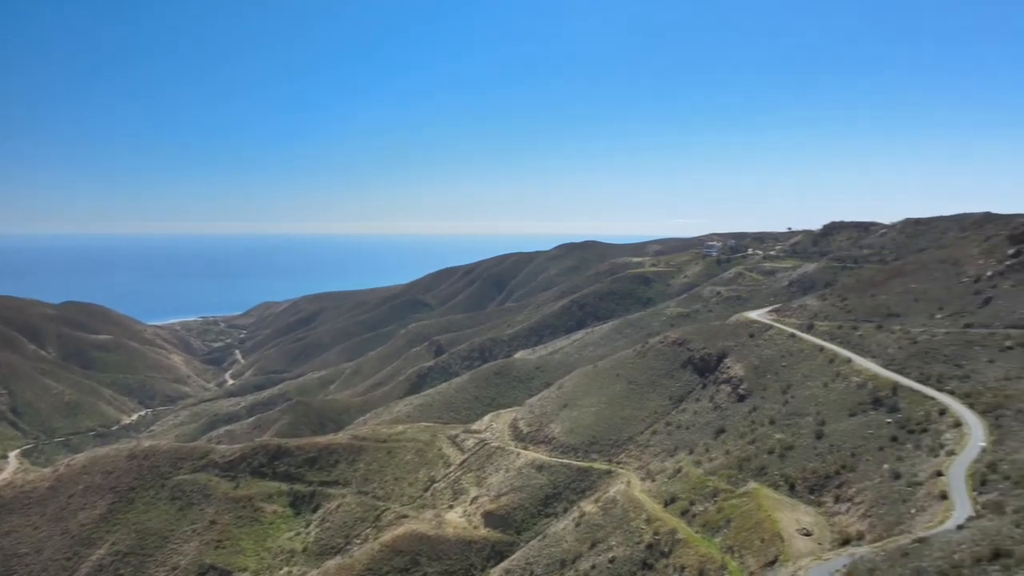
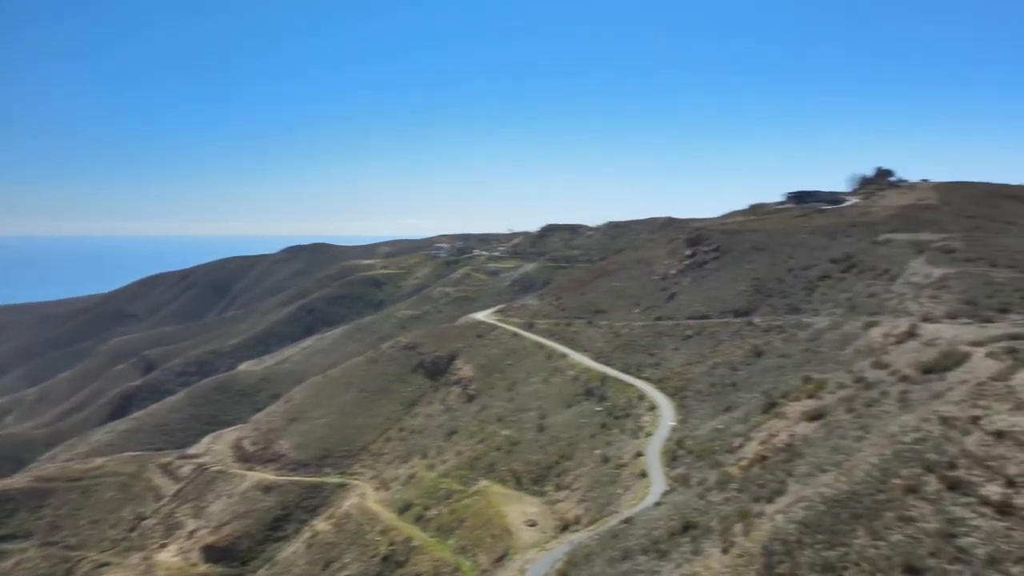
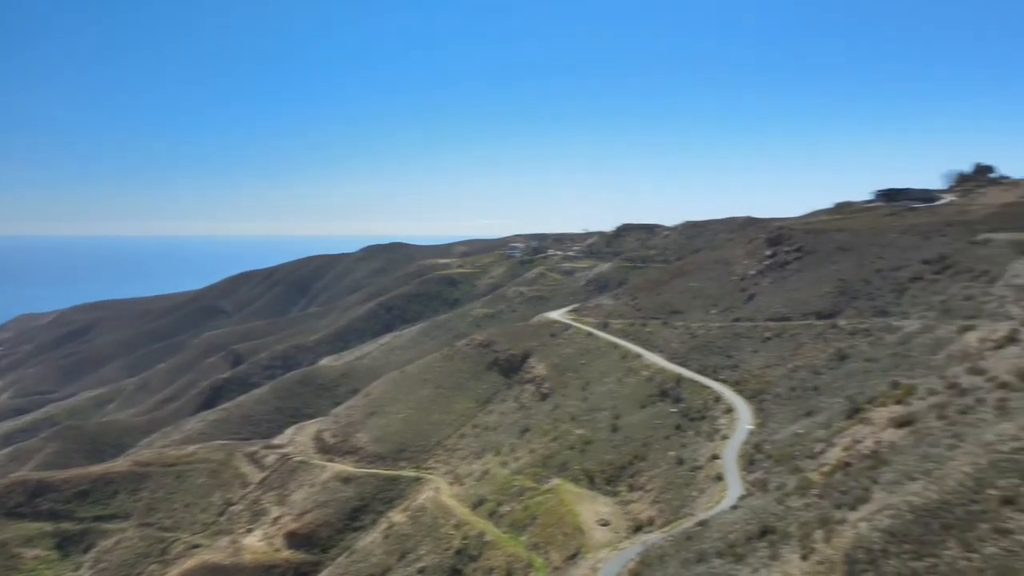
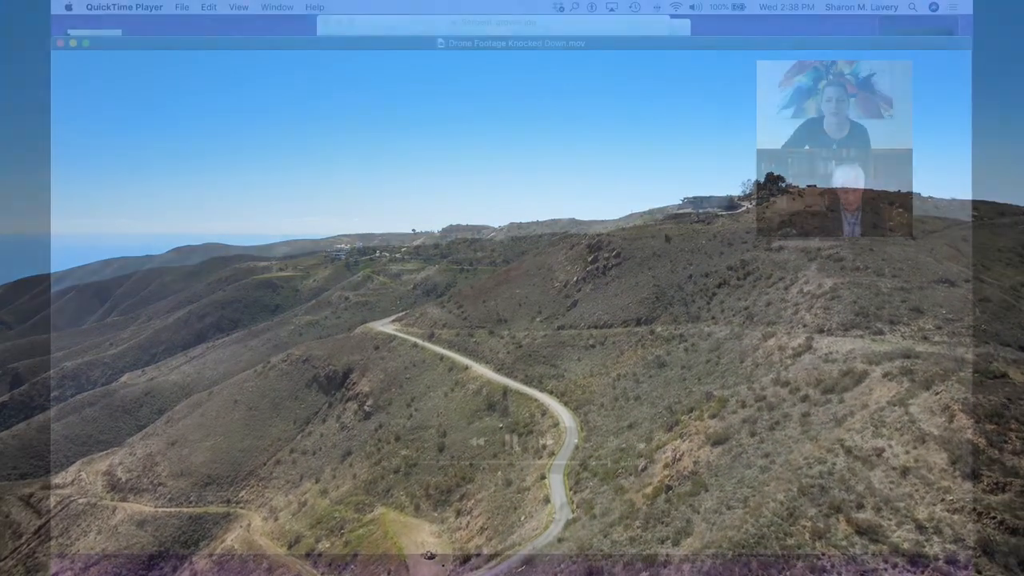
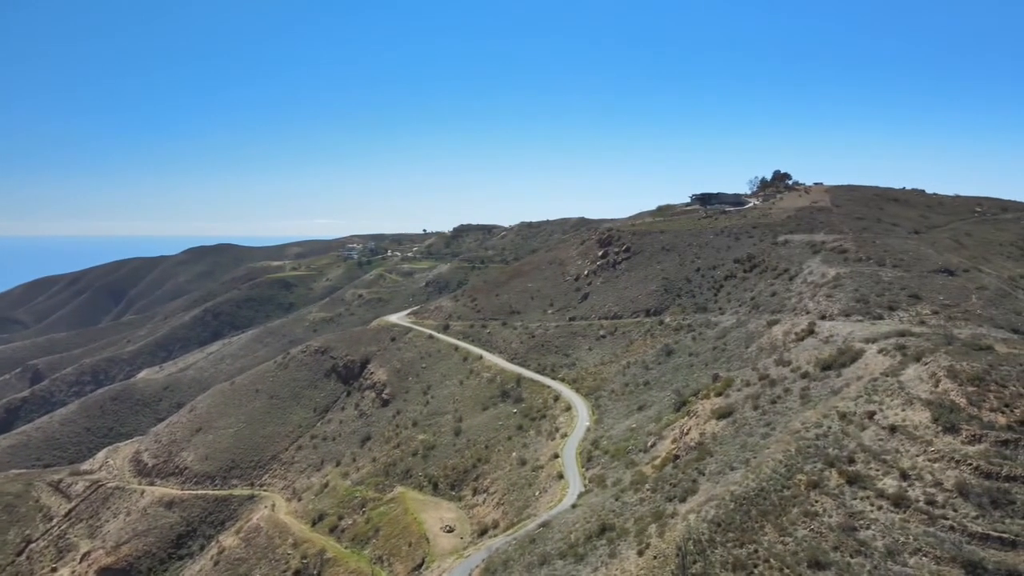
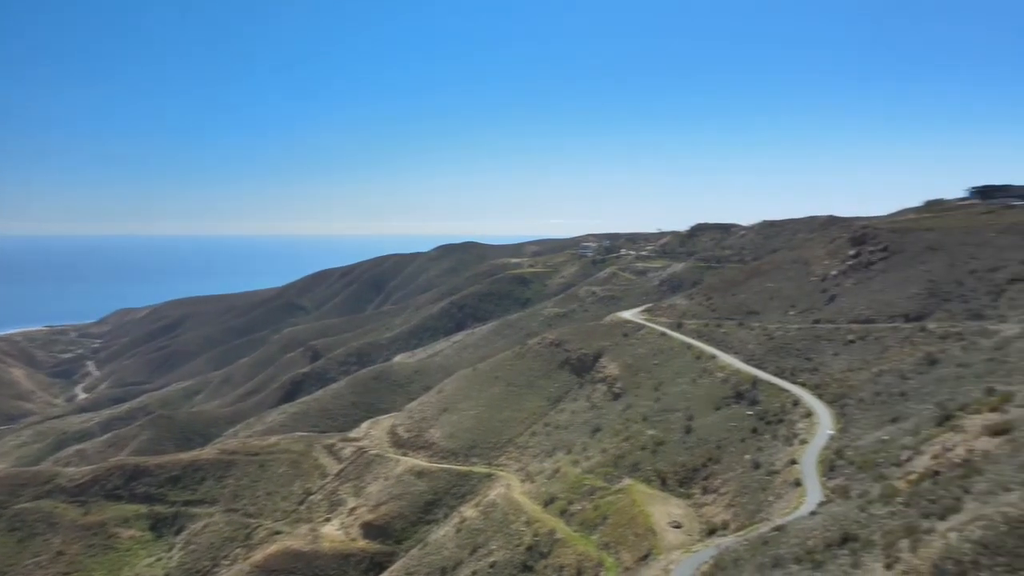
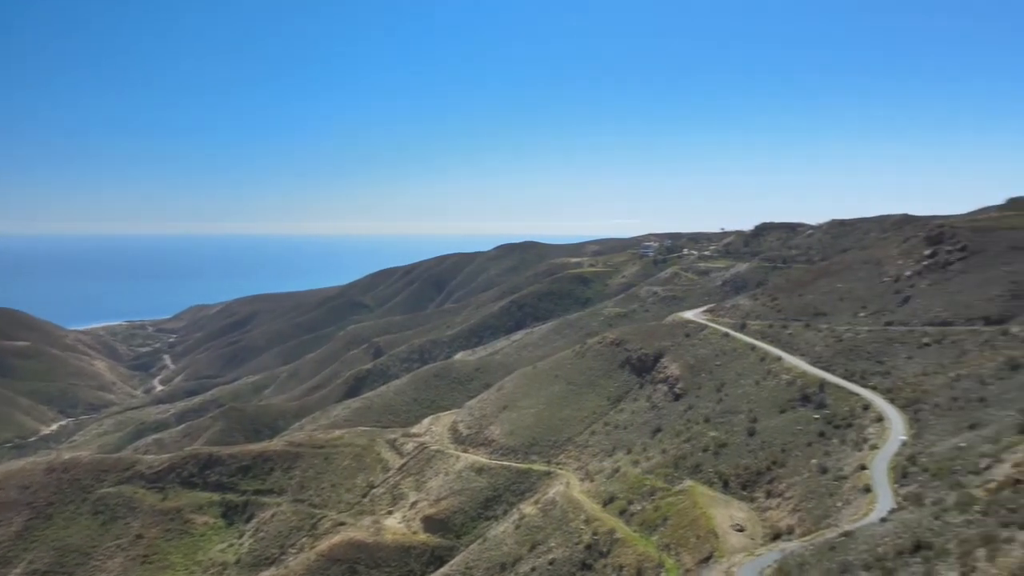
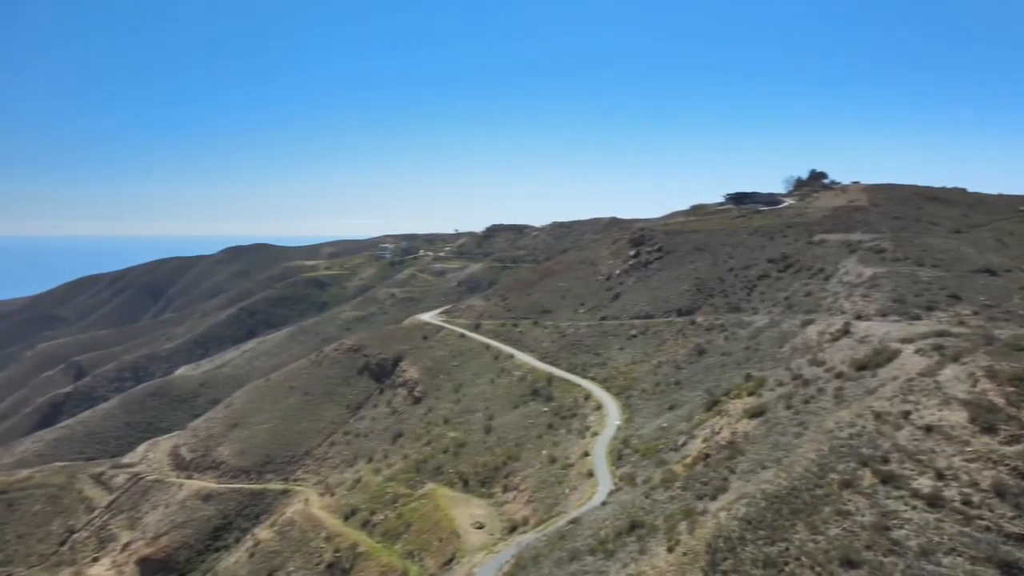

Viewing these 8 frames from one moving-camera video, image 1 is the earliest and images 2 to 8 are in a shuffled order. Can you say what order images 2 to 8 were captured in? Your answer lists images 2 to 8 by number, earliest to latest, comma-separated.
7, 6, 3, 2, 8, 5, 4
